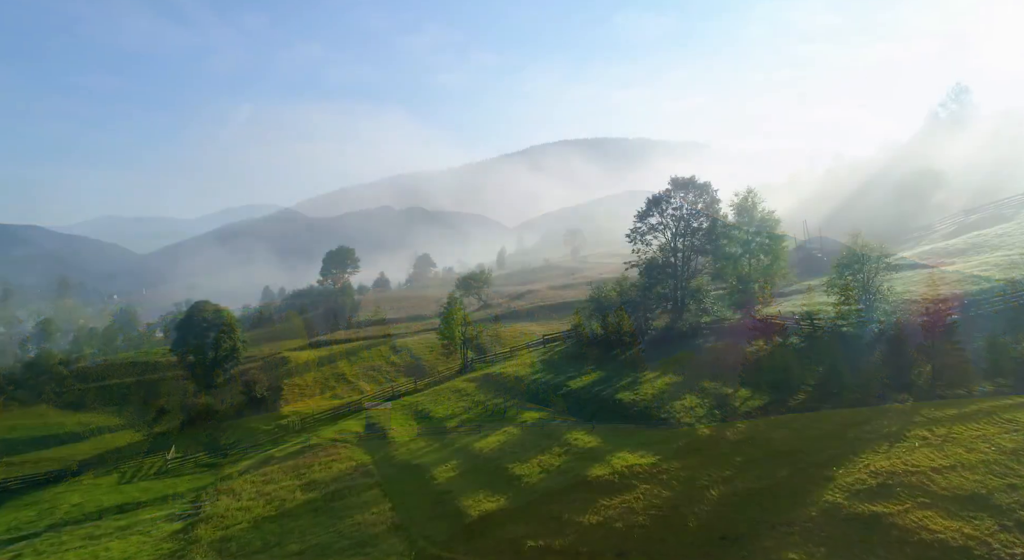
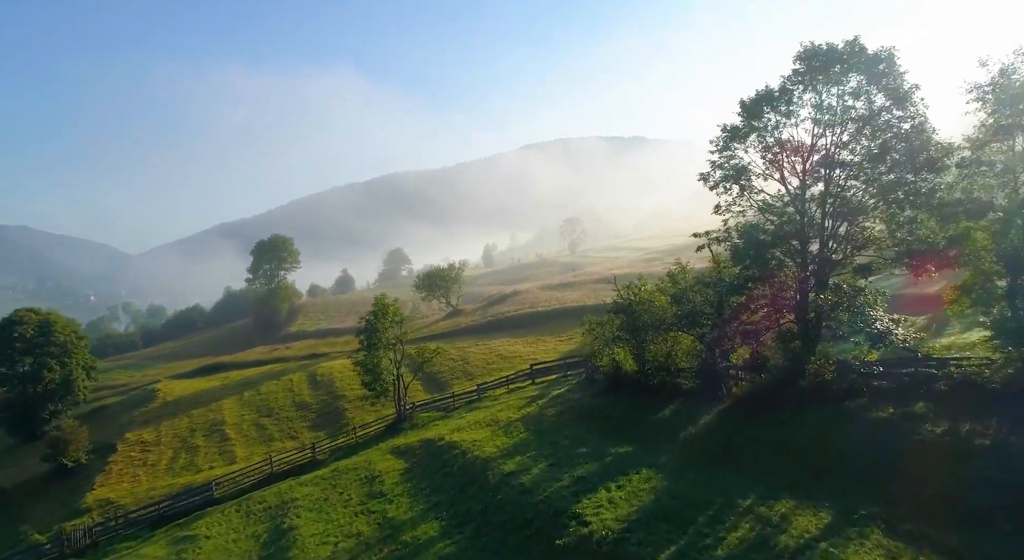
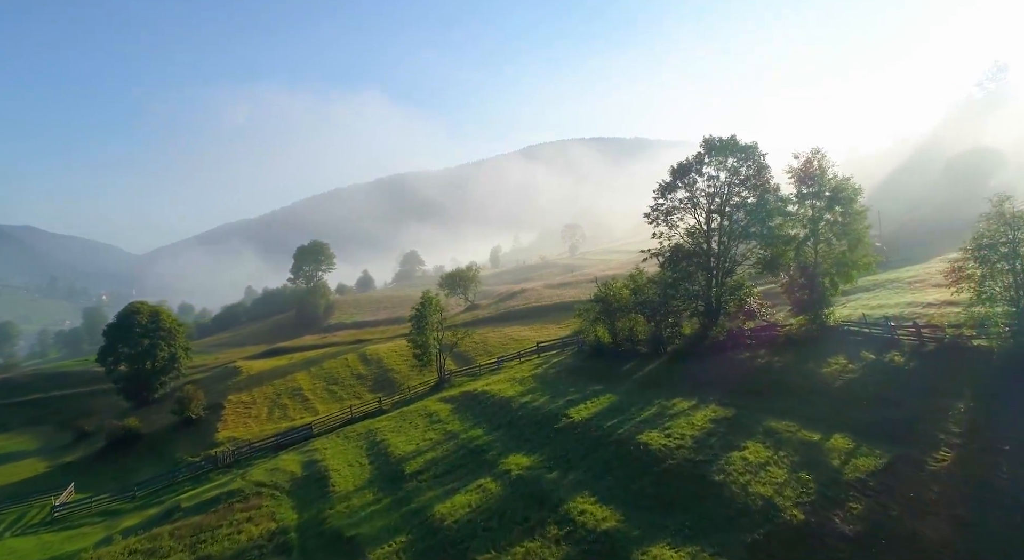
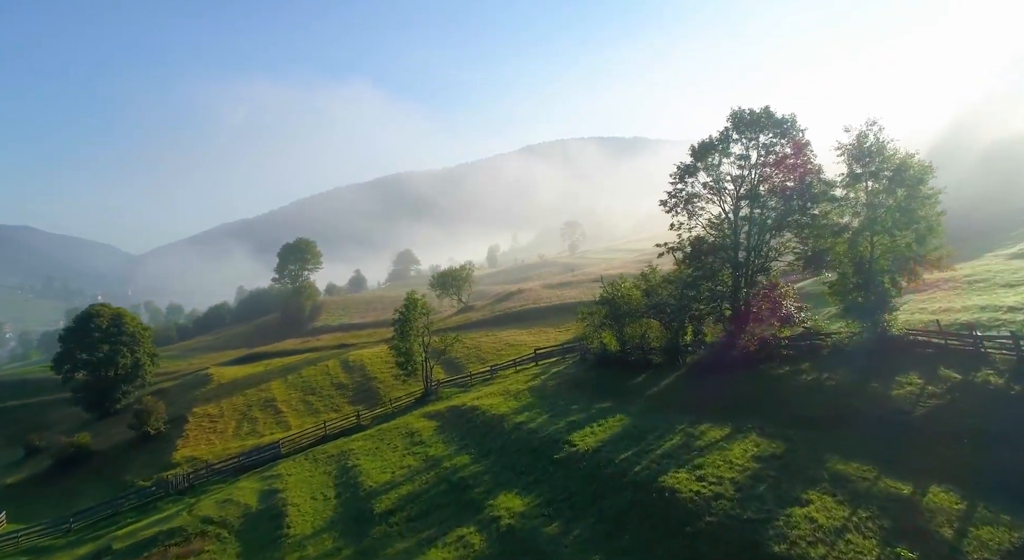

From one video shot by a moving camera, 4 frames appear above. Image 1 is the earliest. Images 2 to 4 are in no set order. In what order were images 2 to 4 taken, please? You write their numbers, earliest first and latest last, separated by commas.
3, 4, 2
